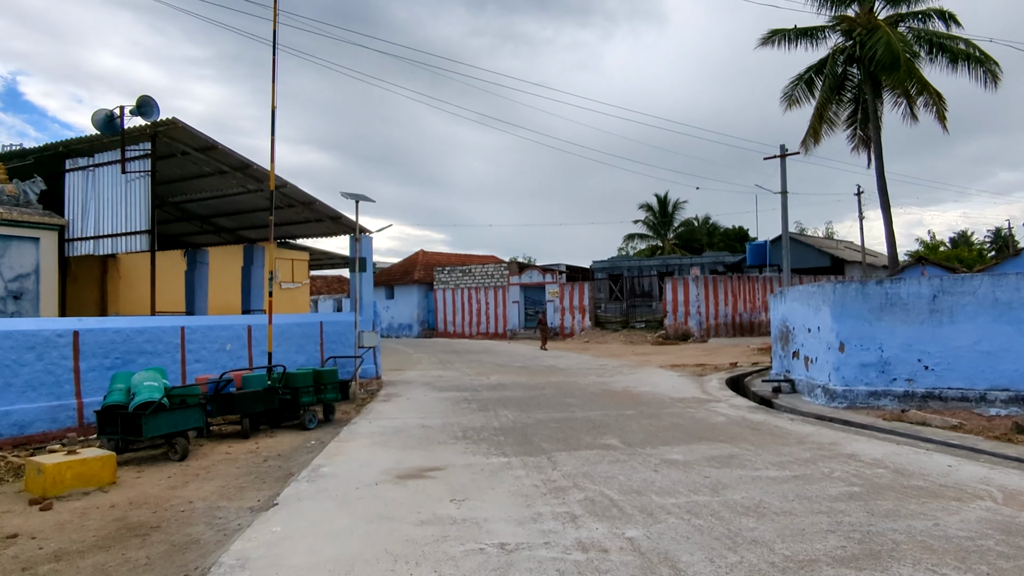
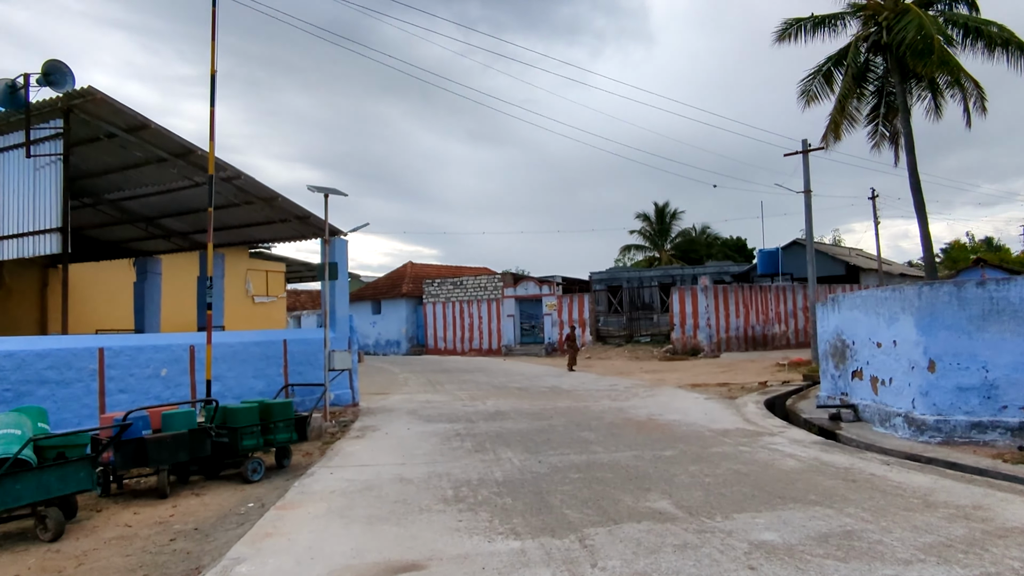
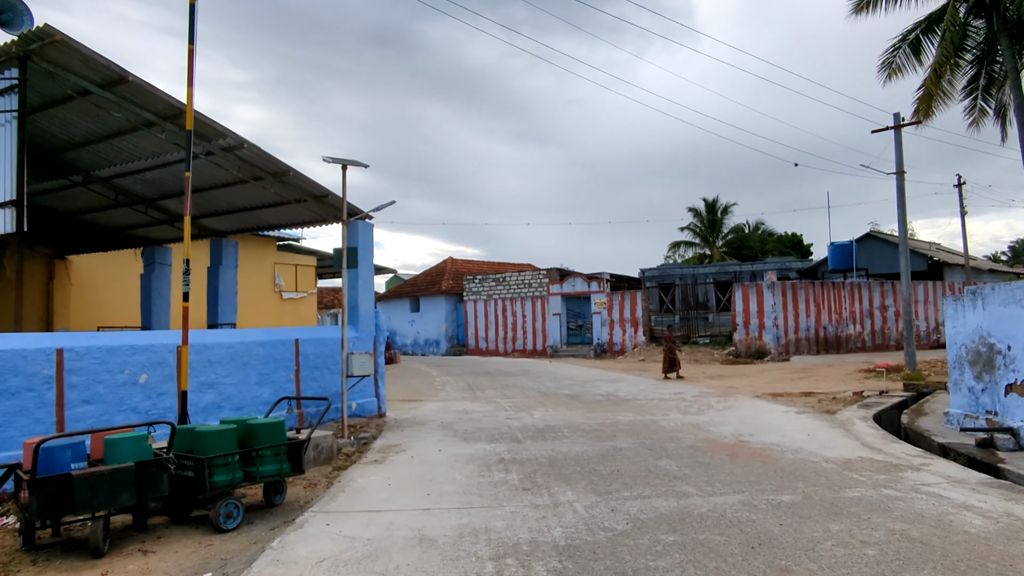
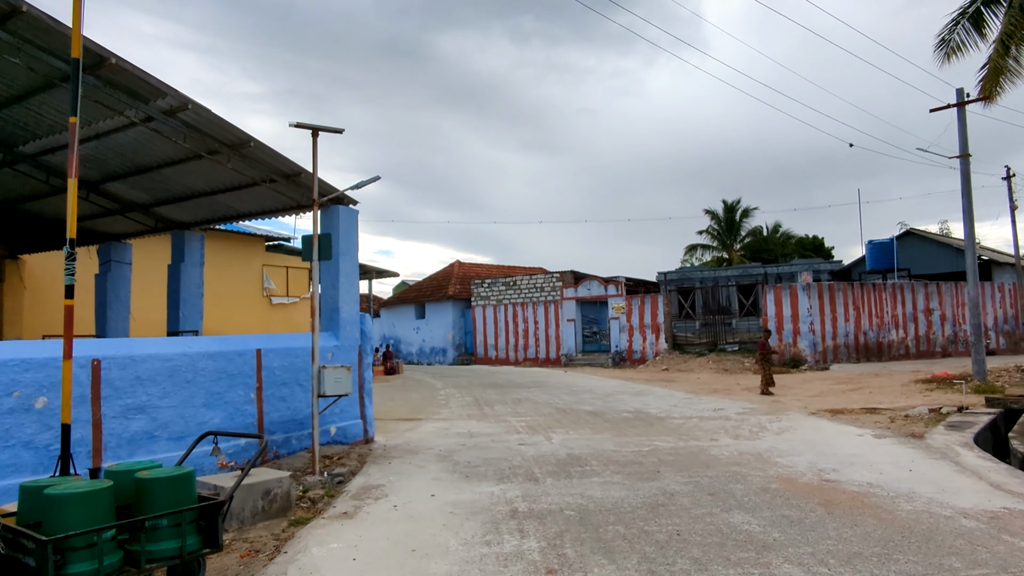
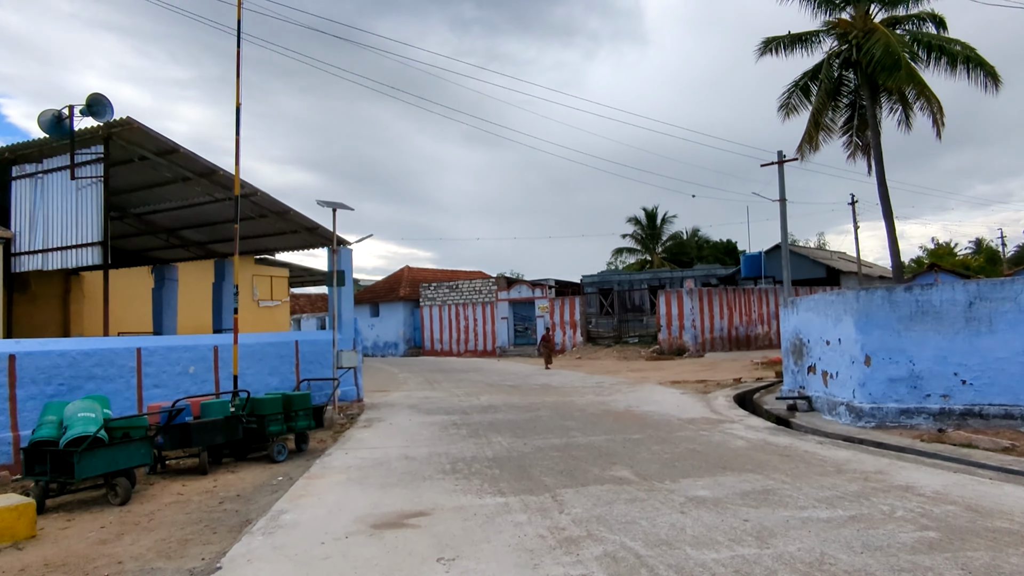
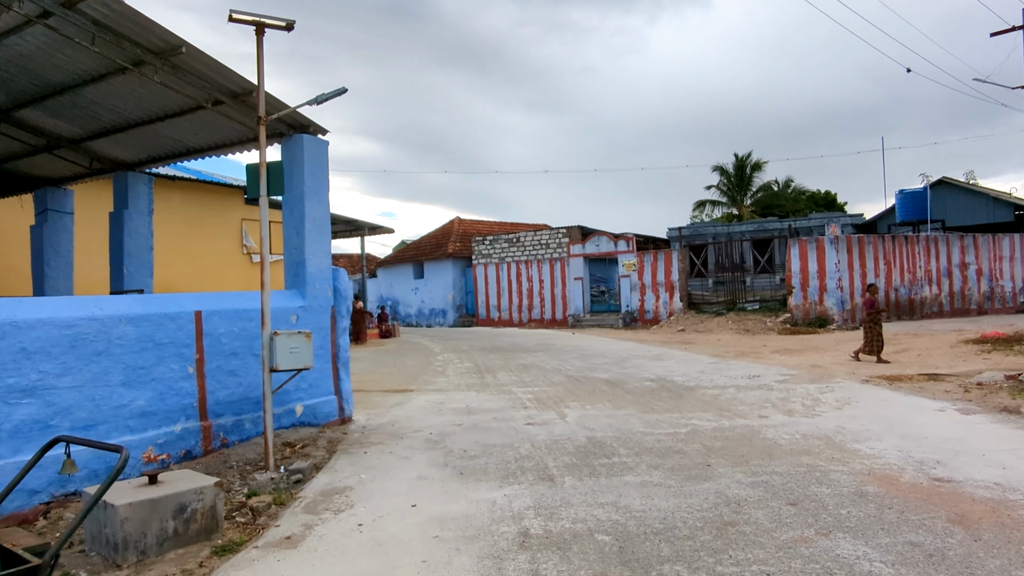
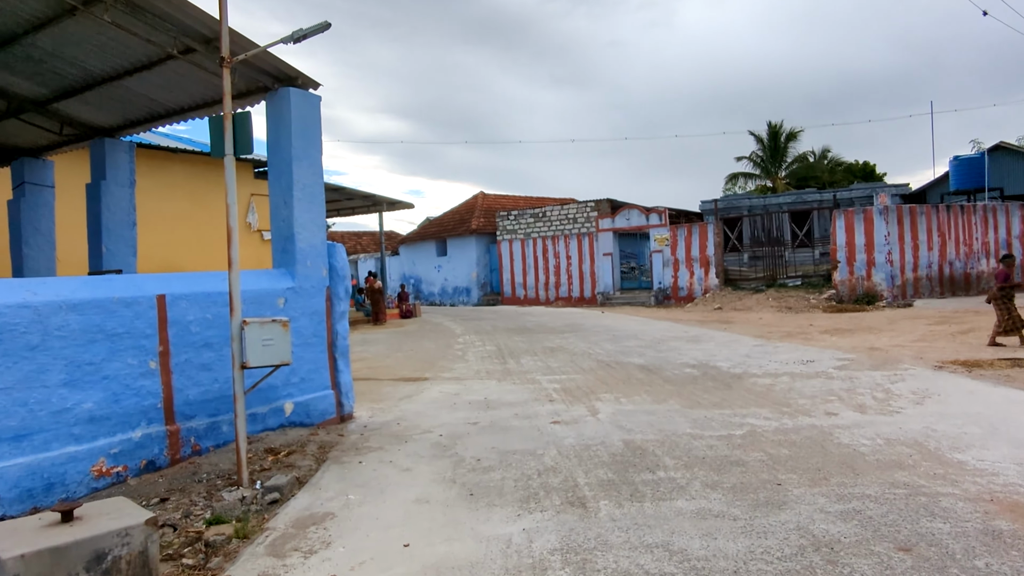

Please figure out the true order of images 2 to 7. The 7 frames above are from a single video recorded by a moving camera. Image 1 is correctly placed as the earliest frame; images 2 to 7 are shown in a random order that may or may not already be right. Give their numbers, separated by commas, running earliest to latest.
5, 2, 3, 4, 6, 7
